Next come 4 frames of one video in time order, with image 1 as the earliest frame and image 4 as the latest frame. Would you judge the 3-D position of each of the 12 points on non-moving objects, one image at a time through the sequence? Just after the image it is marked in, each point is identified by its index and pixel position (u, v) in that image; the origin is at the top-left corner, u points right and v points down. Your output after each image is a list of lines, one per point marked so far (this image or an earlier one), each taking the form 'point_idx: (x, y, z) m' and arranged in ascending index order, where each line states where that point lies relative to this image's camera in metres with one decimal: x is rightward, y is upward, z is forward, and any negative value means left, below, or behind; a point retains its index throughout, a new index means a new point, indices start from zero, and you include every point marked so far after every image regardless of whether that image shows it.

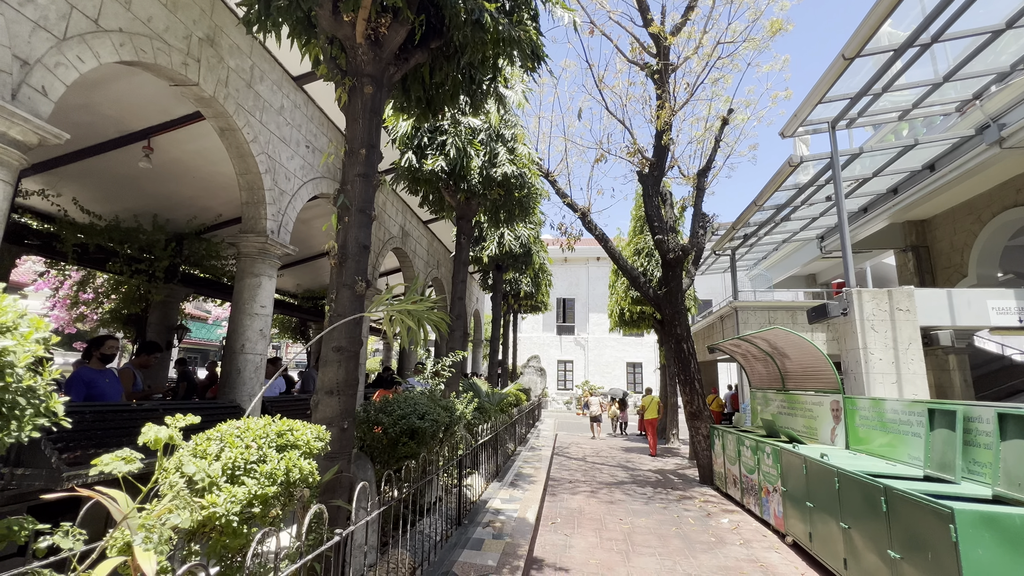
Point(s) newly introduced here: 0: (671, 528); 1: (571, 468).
0: (+2.1, -3.1, +5.8) m
1: (+1.3, -4.0, +9.9) m
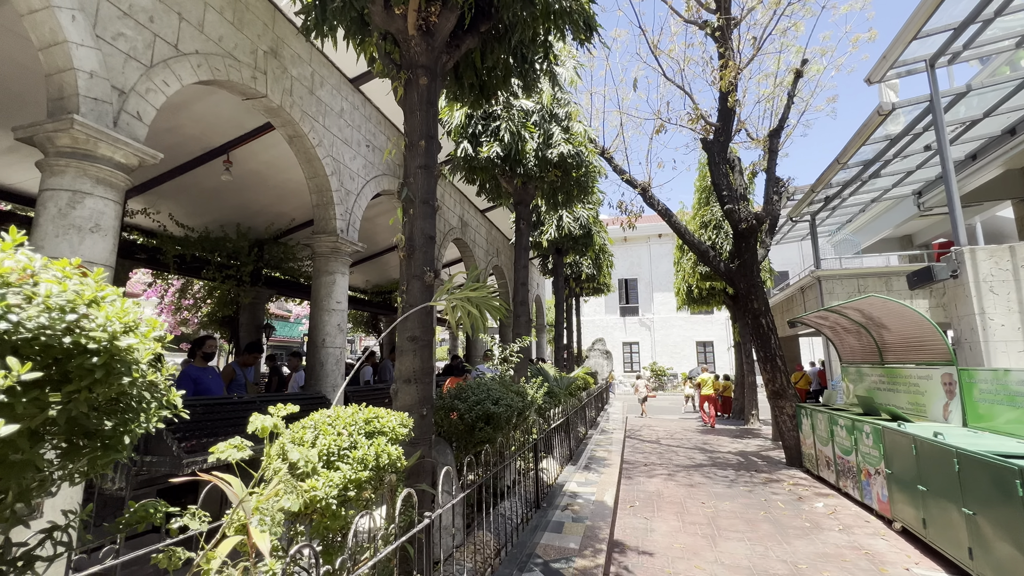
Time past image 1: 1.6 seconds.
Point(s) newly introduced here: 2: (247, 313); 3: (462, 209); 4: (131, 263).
0: (+3.0, -2.8, +5.6) m
1: (+2.9, -3.5, +9.7) m
2: (-5.3, -0.5, +9.1) m
3: (-1.1, +1.7, +10.0) m
4: (-6.0, +0.4, +7.1) m
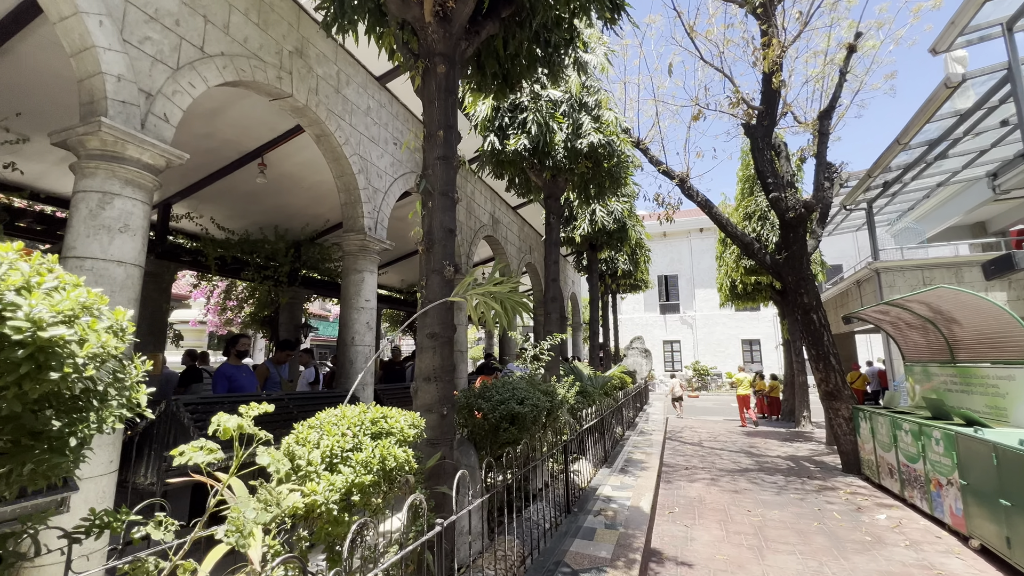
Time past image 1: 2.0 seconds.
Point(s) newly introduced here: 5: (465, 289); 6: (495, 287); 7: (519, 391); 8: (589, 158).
0: (+3.4, -2.7, +5.1) m
1: (+3.6, -3.4, +9.2) m
2: (-4.7, -0.5, +9.3) m
3: (-0.4, +1.8, +9.9) m
4: (-5.5, +0.4, +7.4) m
5: (-0.3, 0.0, +3.1) m
6: (-0.1, 0.0, +3.1) m
7: (+0.1, -0.9, +3.7) m
8: (+1.1, +1.8, +6.4) m
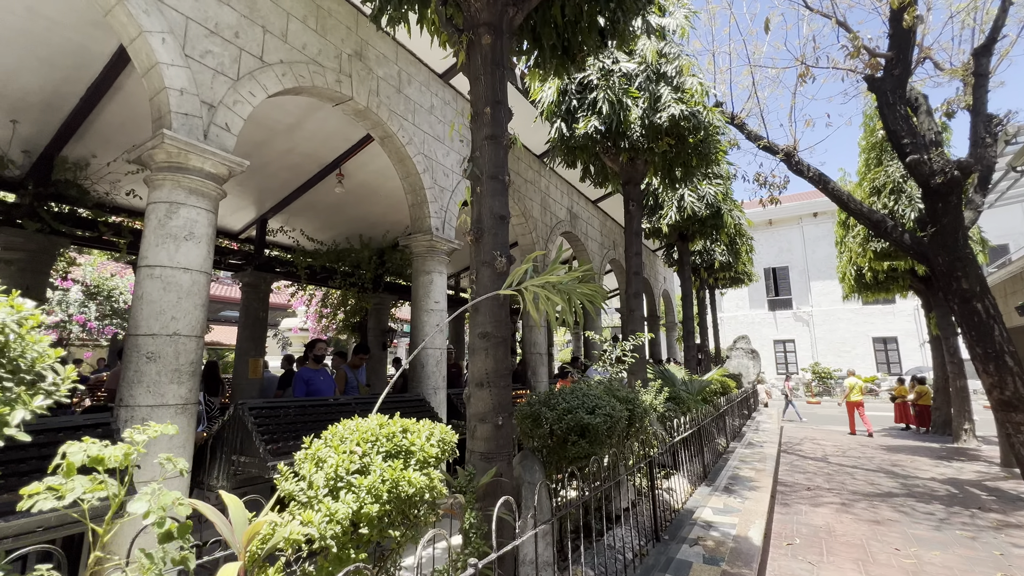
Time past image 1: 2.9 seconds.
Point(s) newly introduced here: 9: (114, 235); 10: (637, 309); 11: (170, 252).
0: (+4.2, -2.5, +3.9) m
1: (+5.2, -3.2, +7.9) m
2: (-3.0, -0.6, +9.7) m
3: (+1.2, +1.8, +9.4) m
4: (-4.2, +0.2, +7.9) m
5: (0.0, 0.0, +2.7) m
6: (+0.3, +0.1, +2.7) m
7: (+0.6, -0.8, +3.2) m
8: (+2.0, +1.9, +5.6) m
9: (-5.2, +0.7, +5.9) m
10: (+1.6, -0.3, +5.9) m
11: (-2.4, +0.2, +3.1) m
